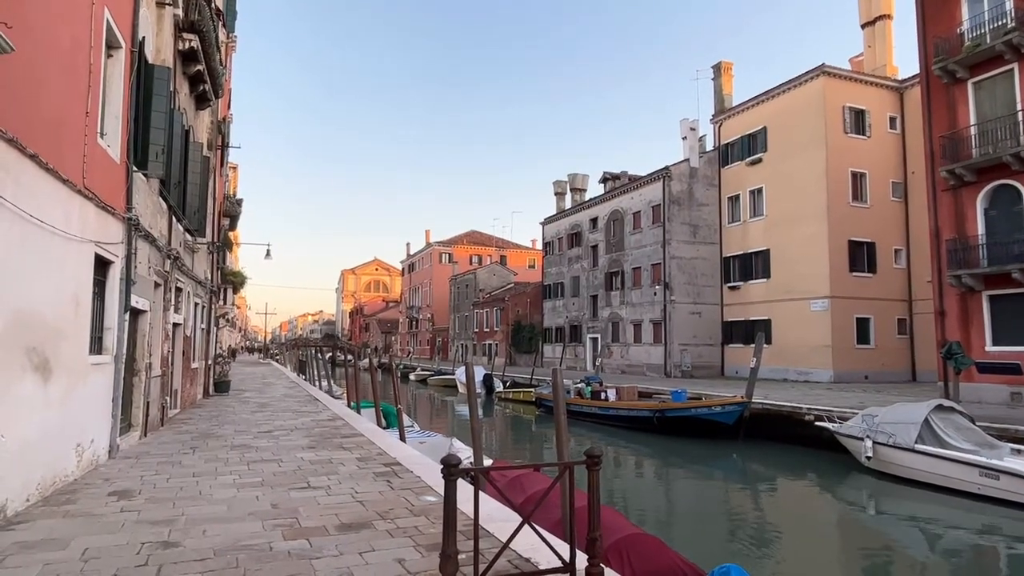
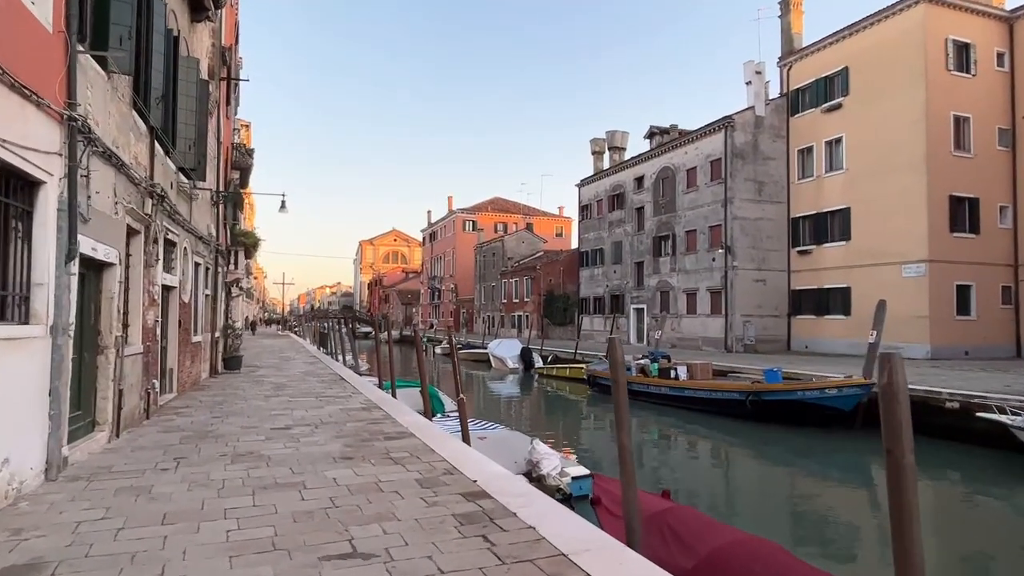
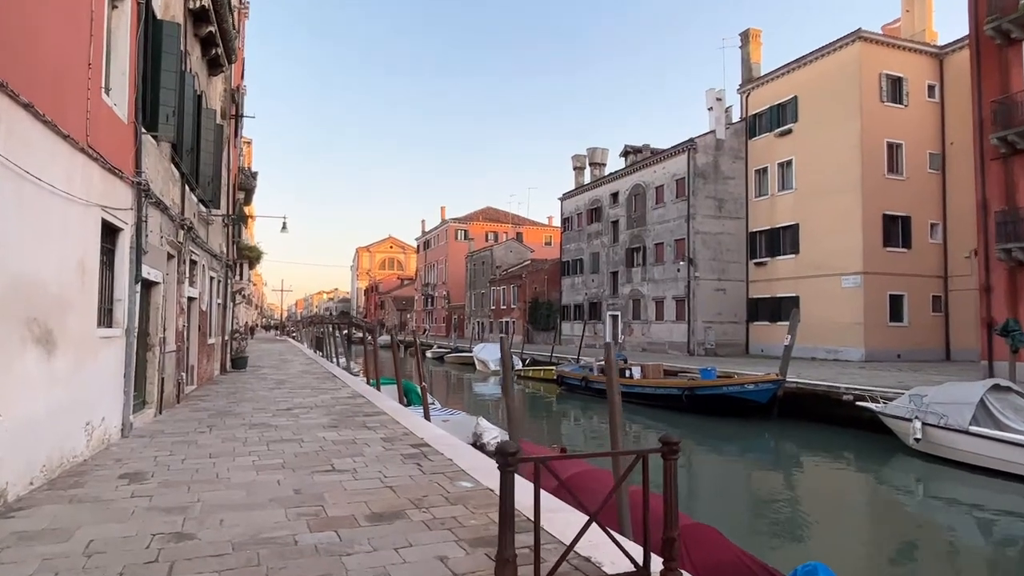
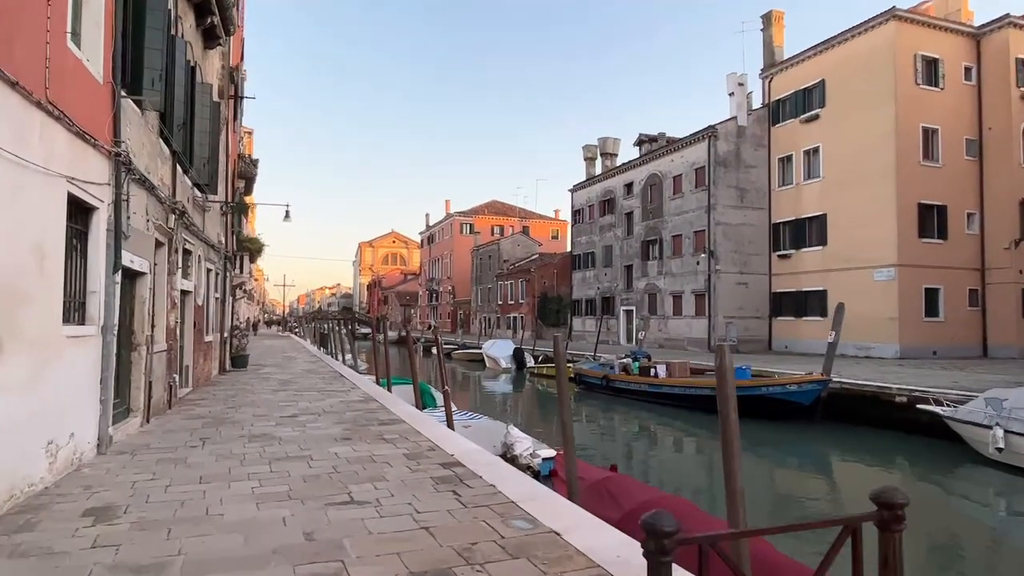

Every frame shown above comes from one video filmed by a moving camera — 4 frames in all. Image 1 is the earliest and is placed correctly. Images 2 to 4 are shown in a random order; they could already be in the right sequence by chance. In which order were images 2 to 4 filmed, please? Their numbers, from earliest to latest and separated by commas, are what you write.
3, 4, 2
